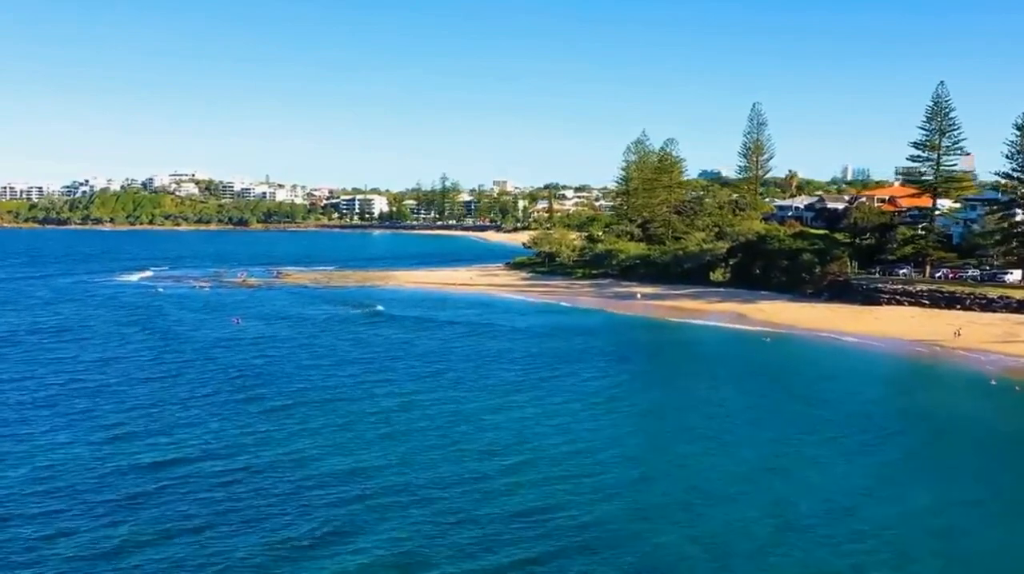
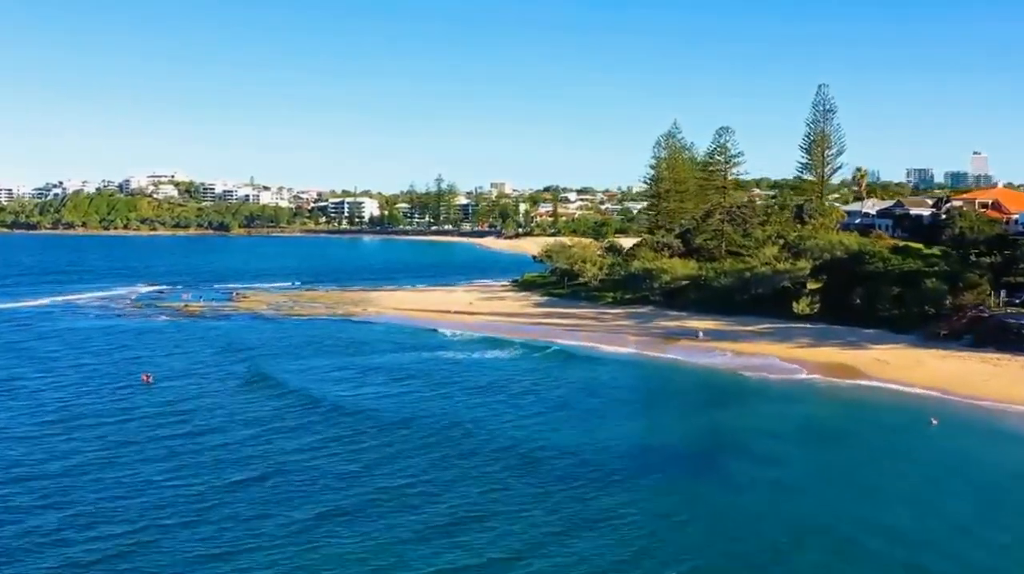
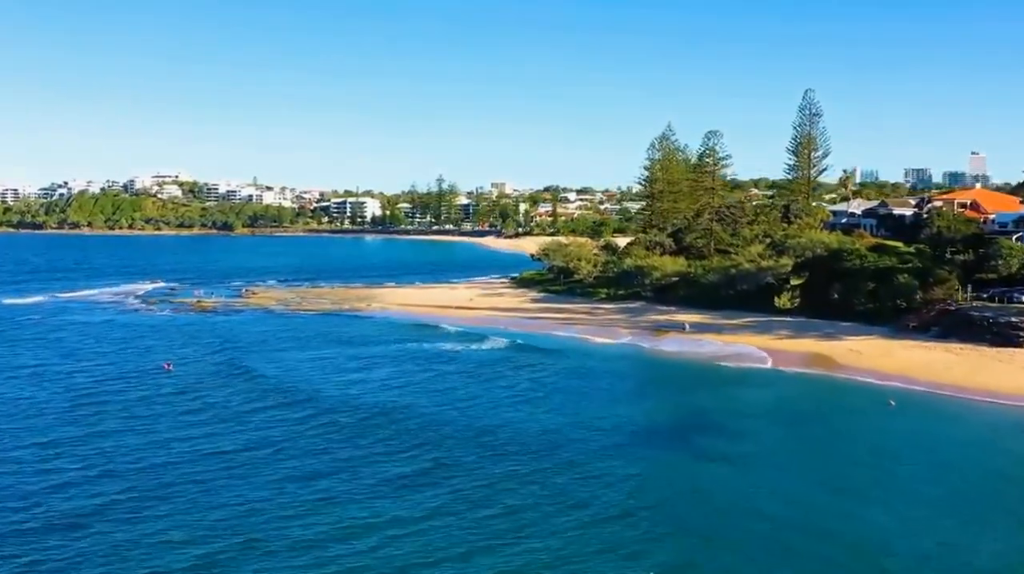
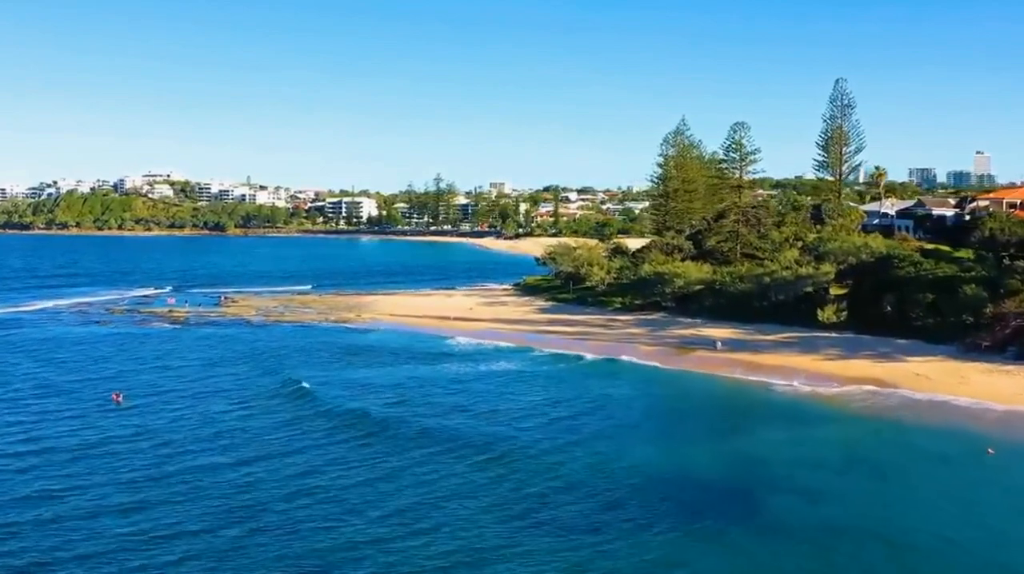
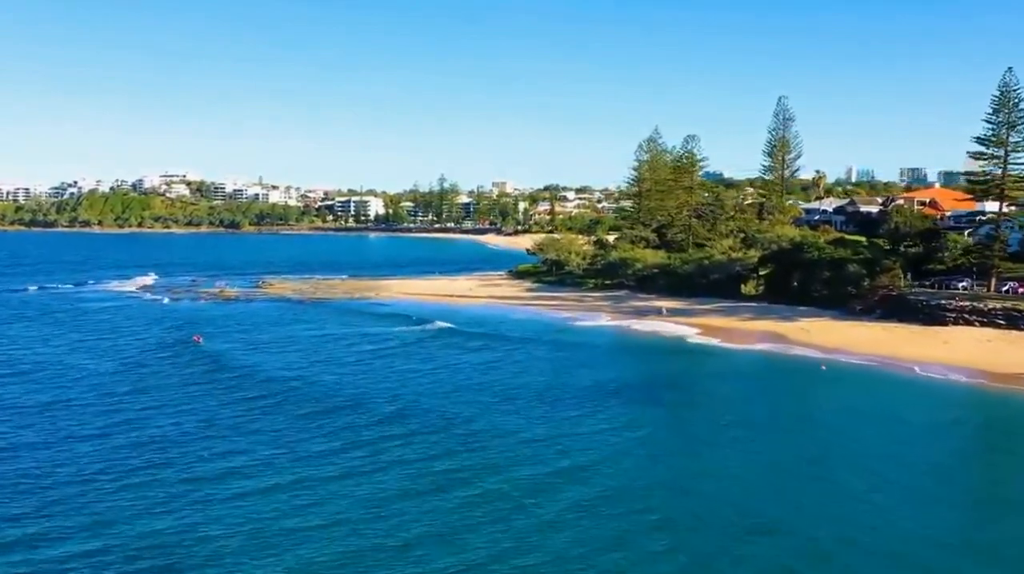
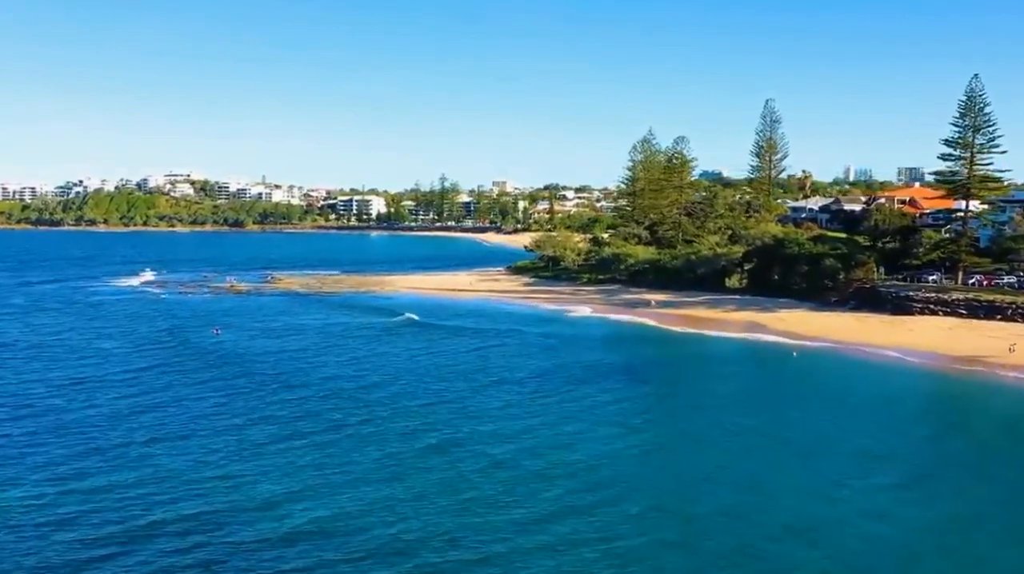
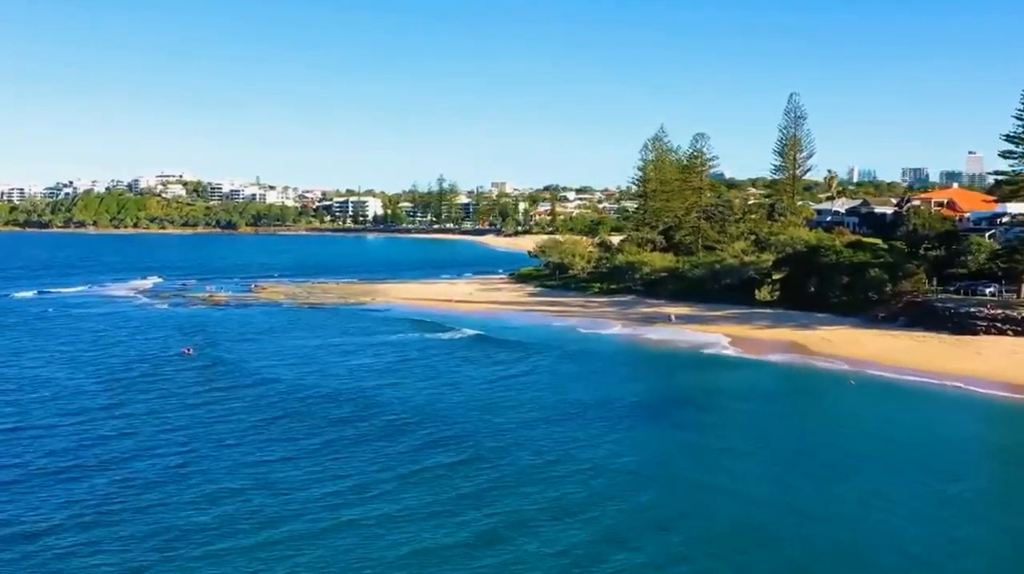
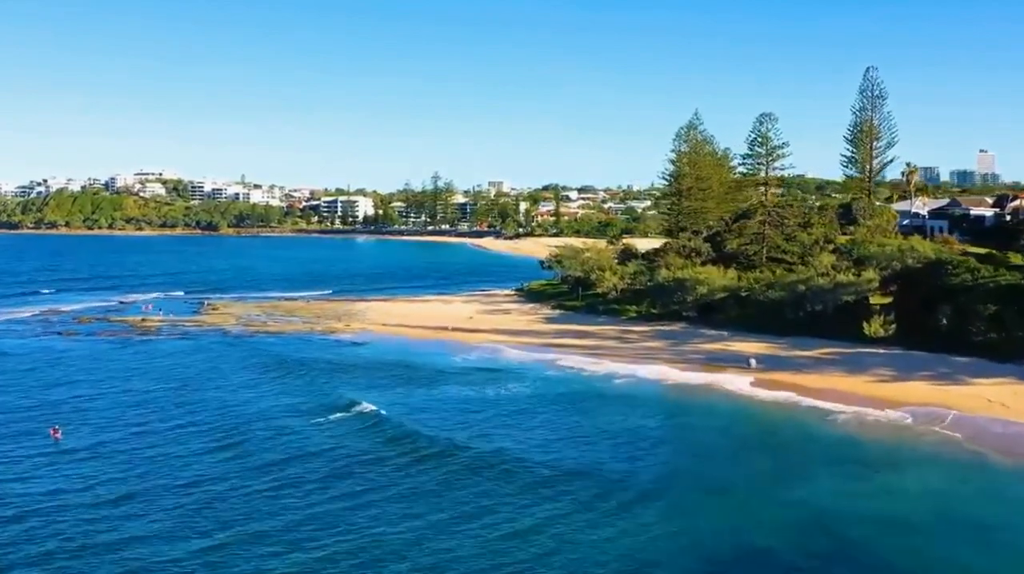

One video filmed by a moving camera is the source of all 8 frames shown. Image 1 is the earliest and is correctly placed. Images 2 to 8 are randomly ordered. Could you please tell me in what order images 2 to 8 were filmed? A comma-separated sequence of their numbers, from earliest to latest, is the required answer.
6, 5, 7, 3, 2, 4, 8
